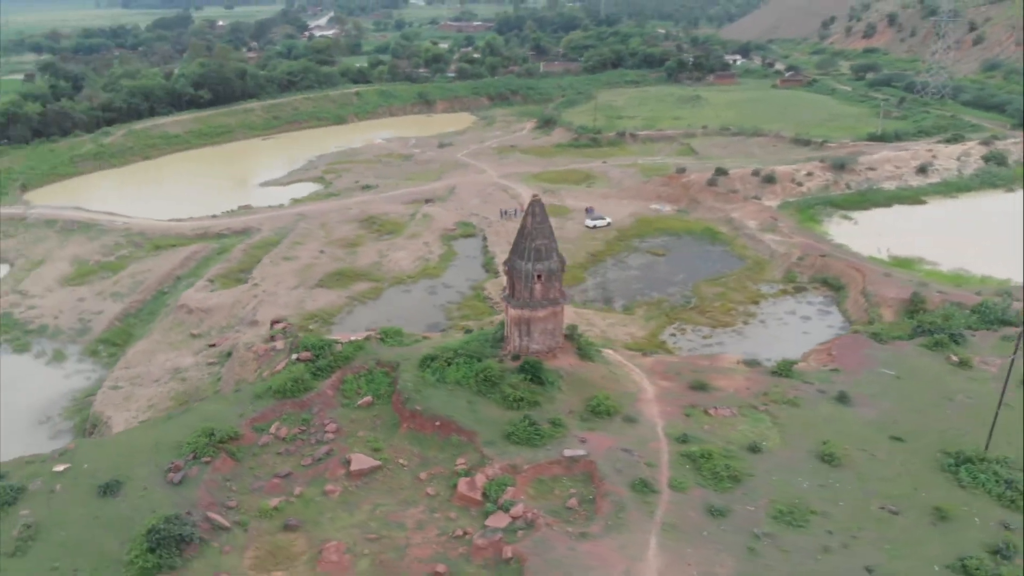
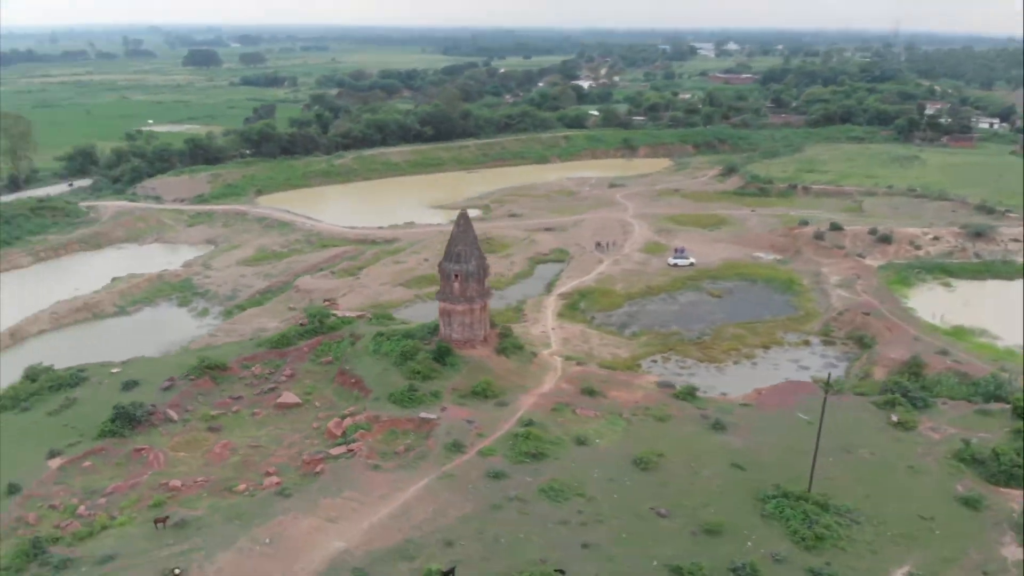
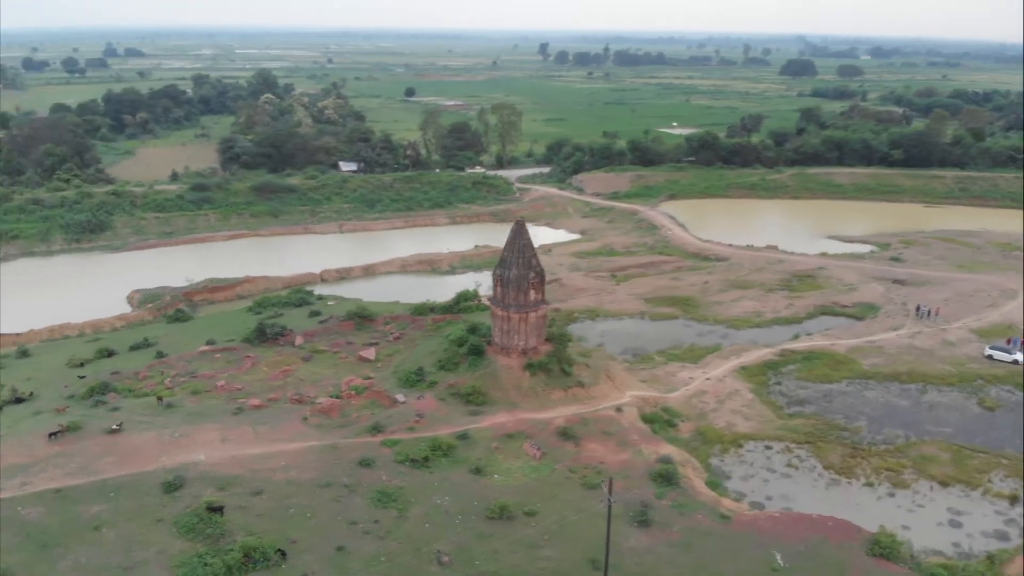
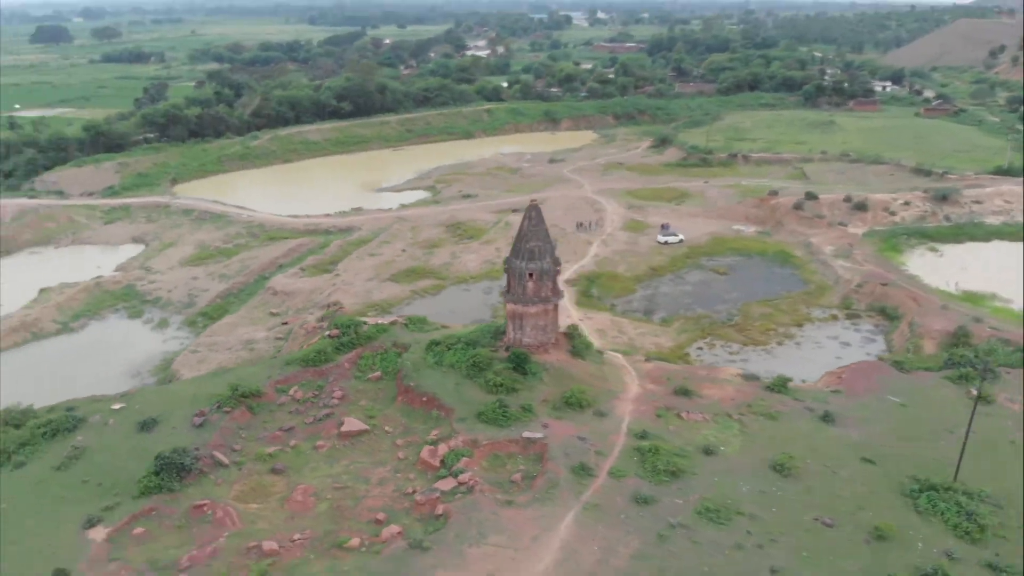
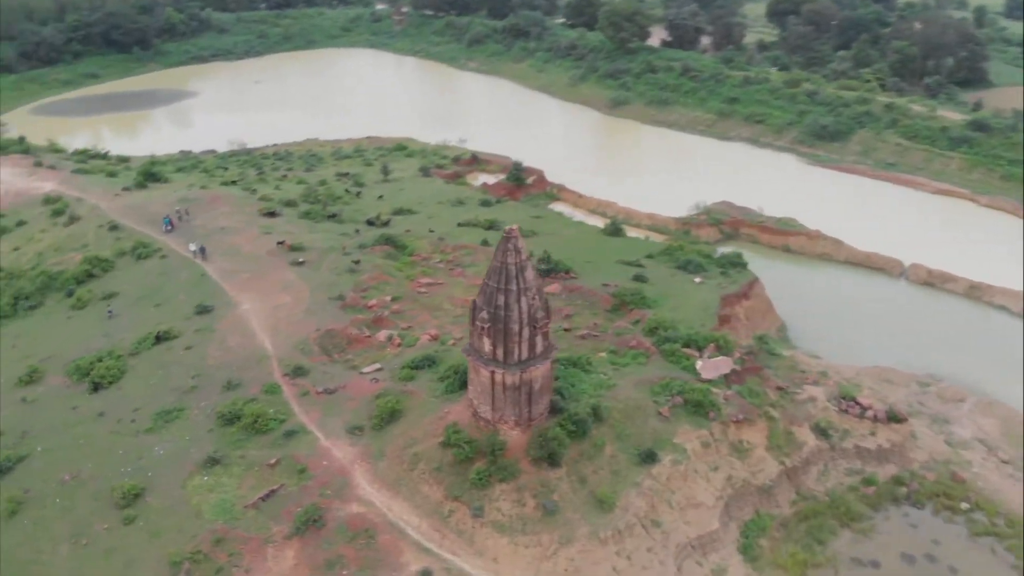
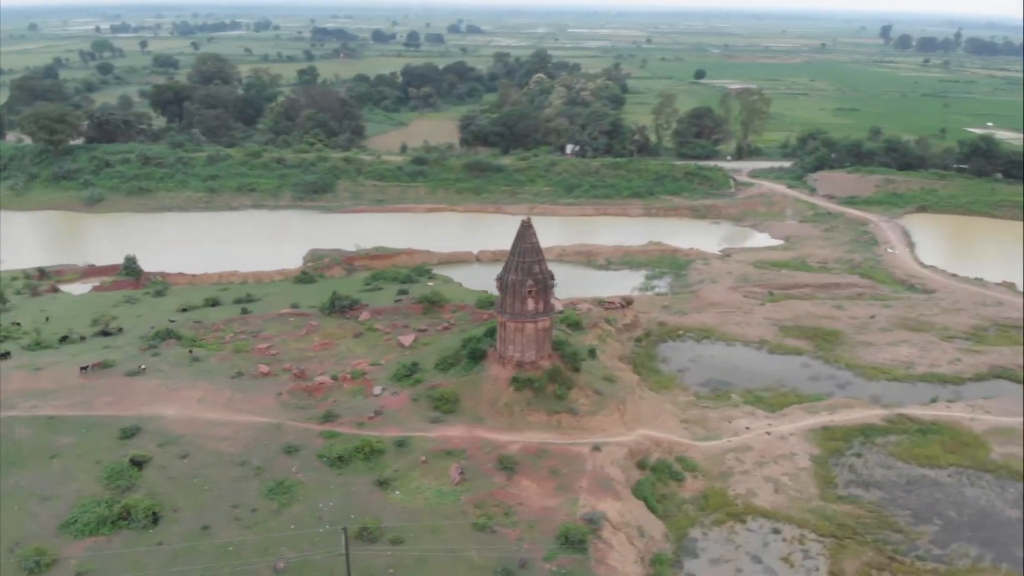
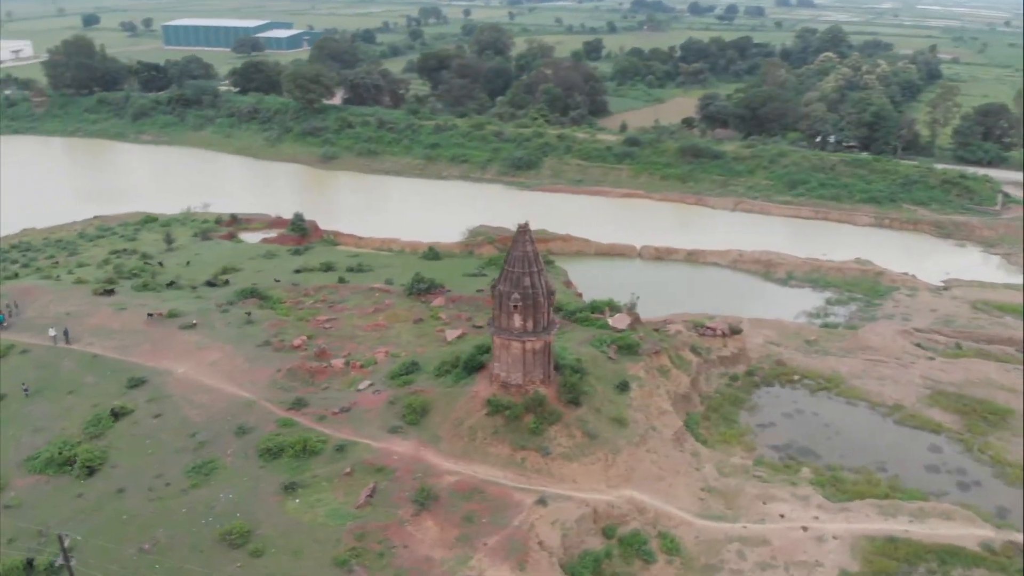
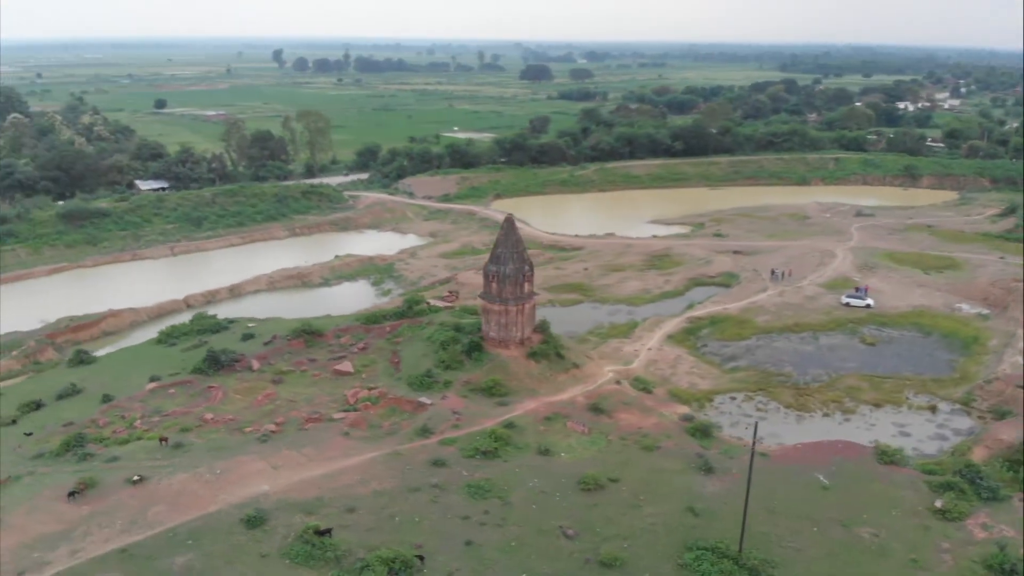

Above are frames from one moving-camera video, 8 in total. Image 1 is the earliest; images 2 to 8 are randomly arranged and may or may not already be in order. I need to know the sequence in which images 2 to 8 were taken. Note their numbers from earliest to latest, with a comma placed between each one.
4, 2, 8, 3, 6, 7, 5
